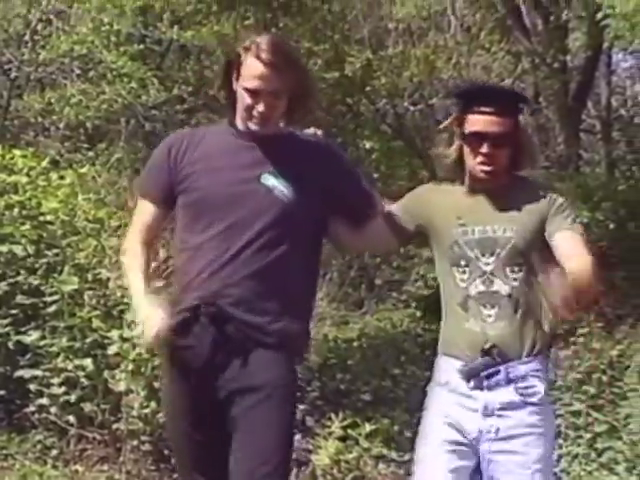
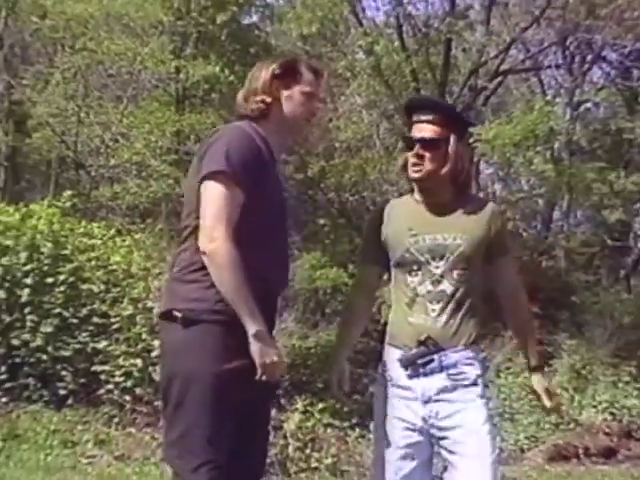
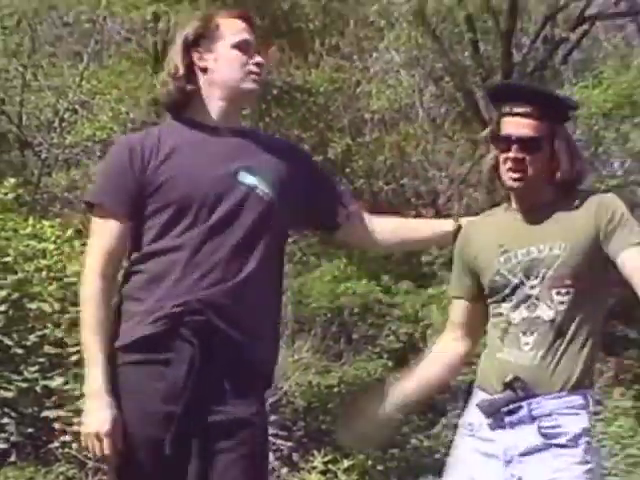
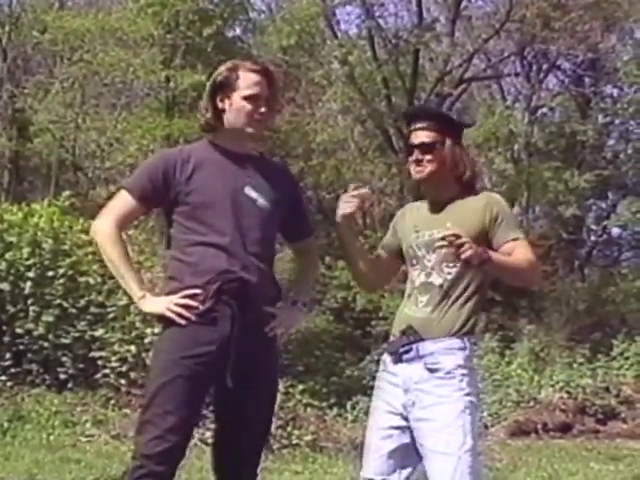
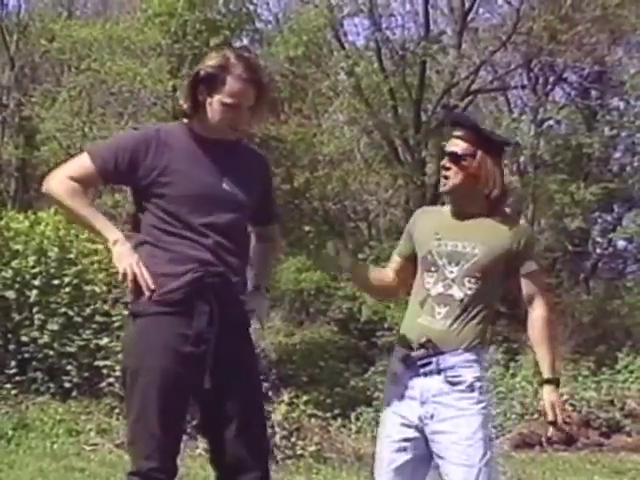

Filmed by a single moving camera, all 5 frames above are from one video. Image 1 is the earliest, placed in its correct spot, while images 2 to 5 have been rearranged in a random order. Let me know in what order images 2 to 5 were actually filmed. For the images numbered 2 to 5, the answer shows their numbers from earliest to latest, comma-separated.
3, 2, 5, 4
